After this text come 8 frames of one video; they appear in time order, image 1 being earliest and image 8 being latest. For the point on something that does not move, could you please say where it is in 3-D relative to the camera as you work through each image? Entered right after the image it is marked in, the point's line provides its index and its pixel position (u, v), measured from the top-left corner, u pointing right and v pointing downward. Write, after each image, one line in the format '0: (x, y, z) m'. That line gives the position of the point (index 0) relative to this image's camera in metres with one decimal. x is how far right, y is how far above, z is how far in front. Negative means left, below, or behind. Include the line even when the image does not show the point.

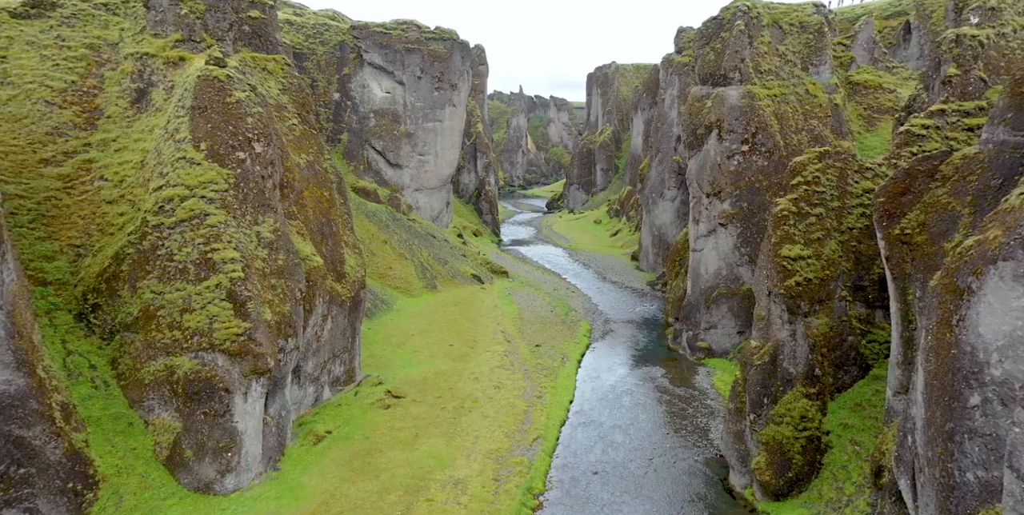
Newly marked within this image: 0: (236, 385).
0: (-8.3, -3.8, +19.6) m
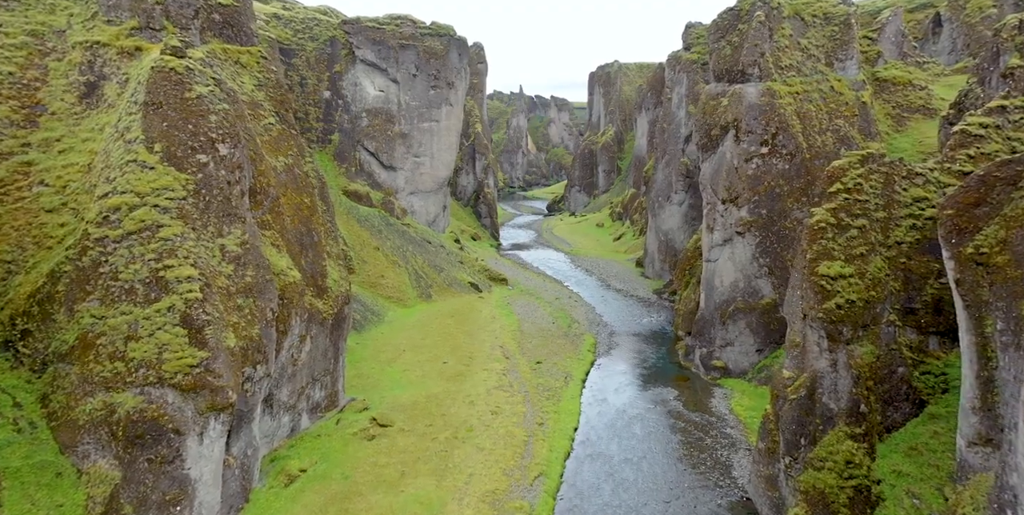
0: (-8.3, -4.3, +16.8) m
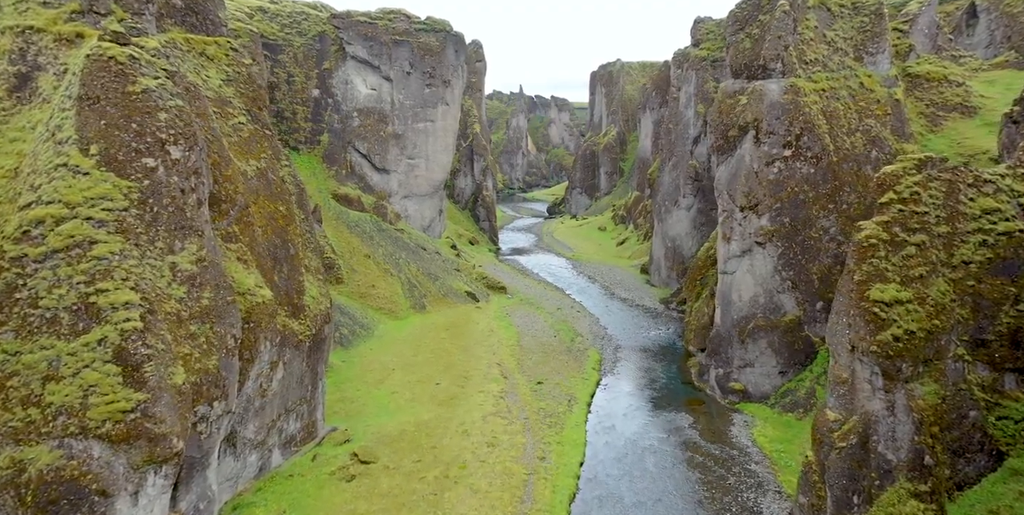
0: (-8.4, -4.8, +13.9) m
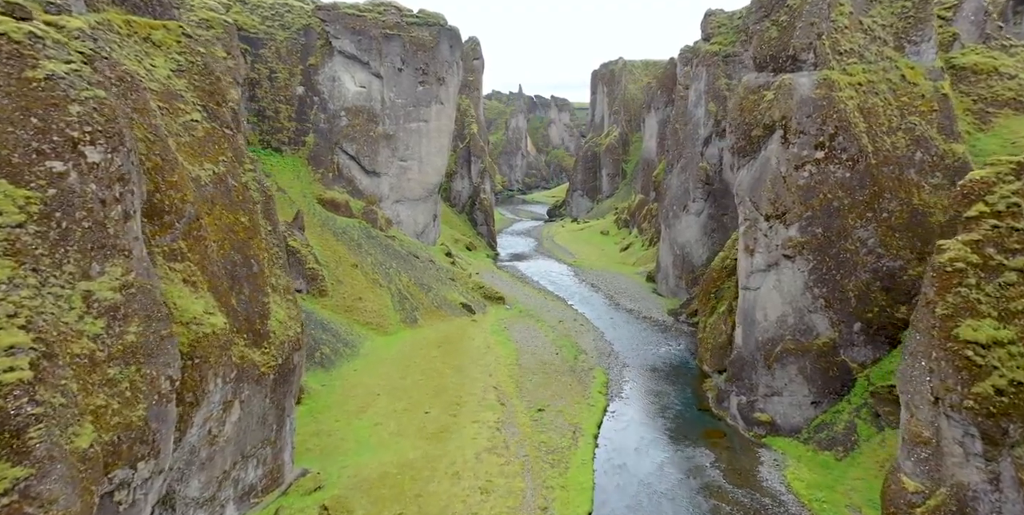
0: (-8.5, -5.4, +10.5) m
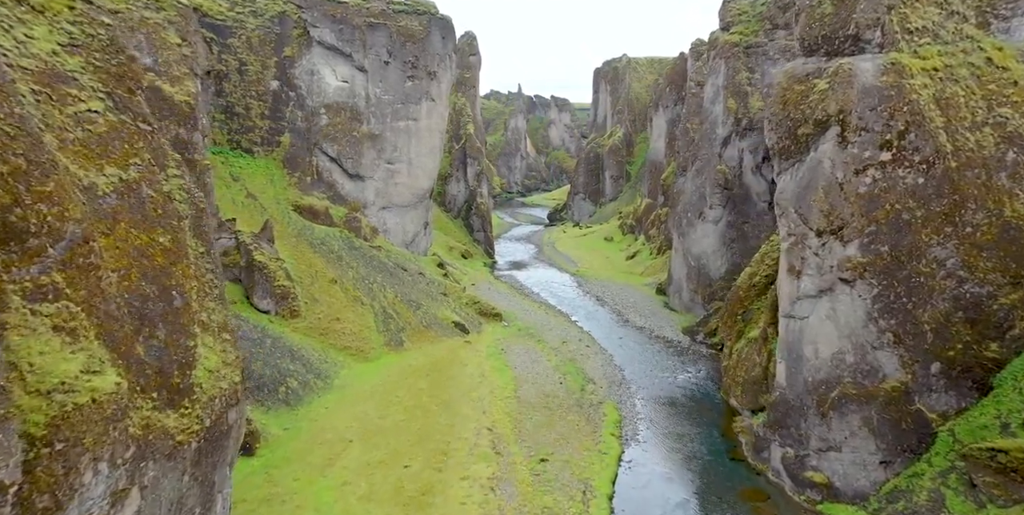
0: (-8.5, -6.2, +5.5) m
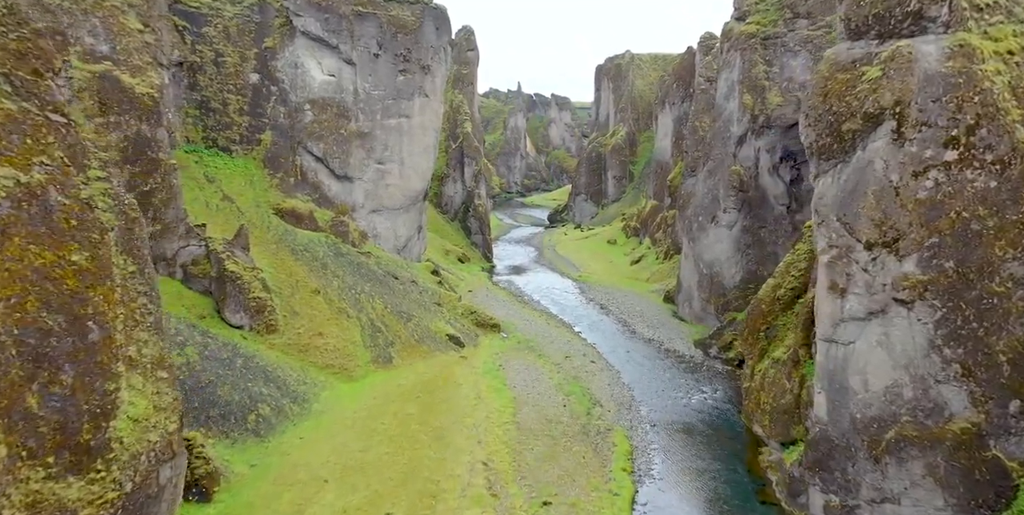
0: (-8.6, -6.7, +2.1) m
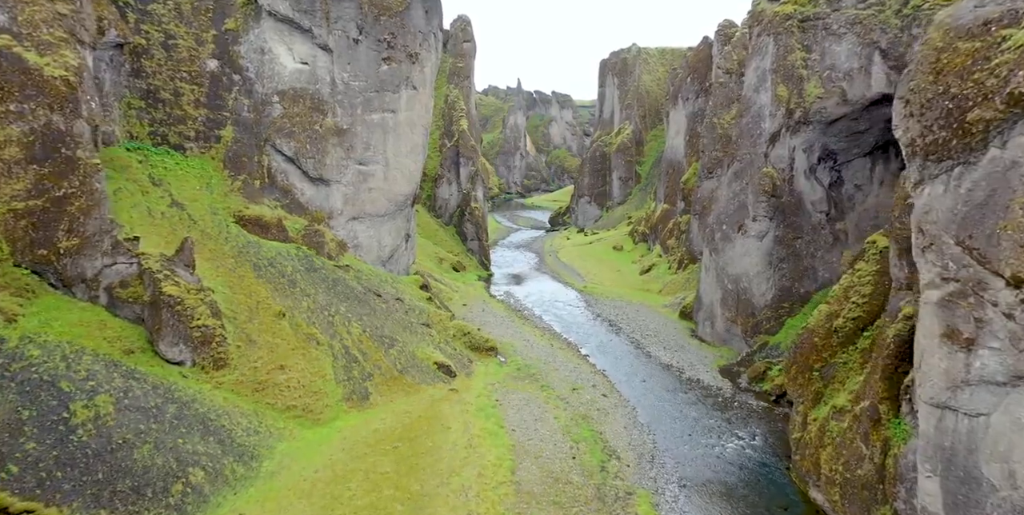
0: (-8.6, -7.5, -3.7) m
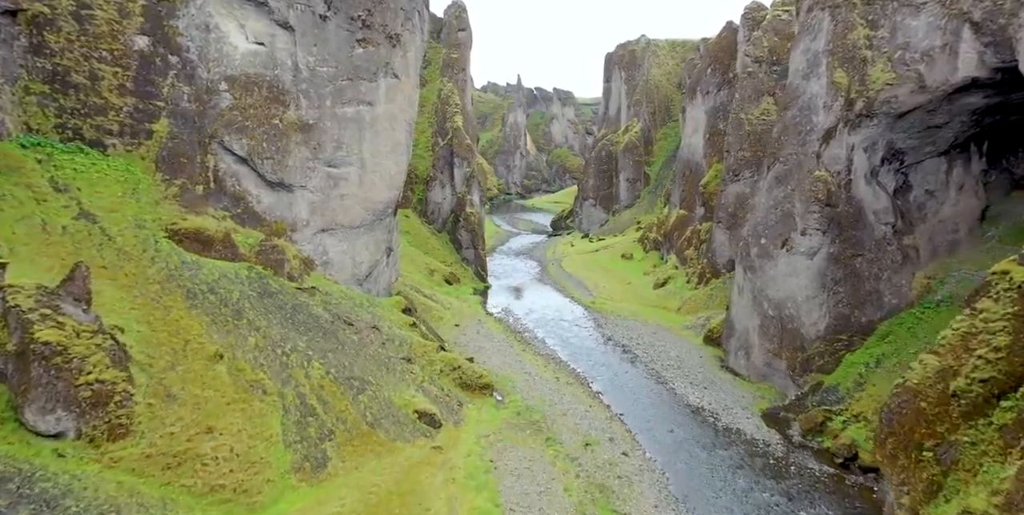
0: (-8.6, -8.5, -10.7) m
